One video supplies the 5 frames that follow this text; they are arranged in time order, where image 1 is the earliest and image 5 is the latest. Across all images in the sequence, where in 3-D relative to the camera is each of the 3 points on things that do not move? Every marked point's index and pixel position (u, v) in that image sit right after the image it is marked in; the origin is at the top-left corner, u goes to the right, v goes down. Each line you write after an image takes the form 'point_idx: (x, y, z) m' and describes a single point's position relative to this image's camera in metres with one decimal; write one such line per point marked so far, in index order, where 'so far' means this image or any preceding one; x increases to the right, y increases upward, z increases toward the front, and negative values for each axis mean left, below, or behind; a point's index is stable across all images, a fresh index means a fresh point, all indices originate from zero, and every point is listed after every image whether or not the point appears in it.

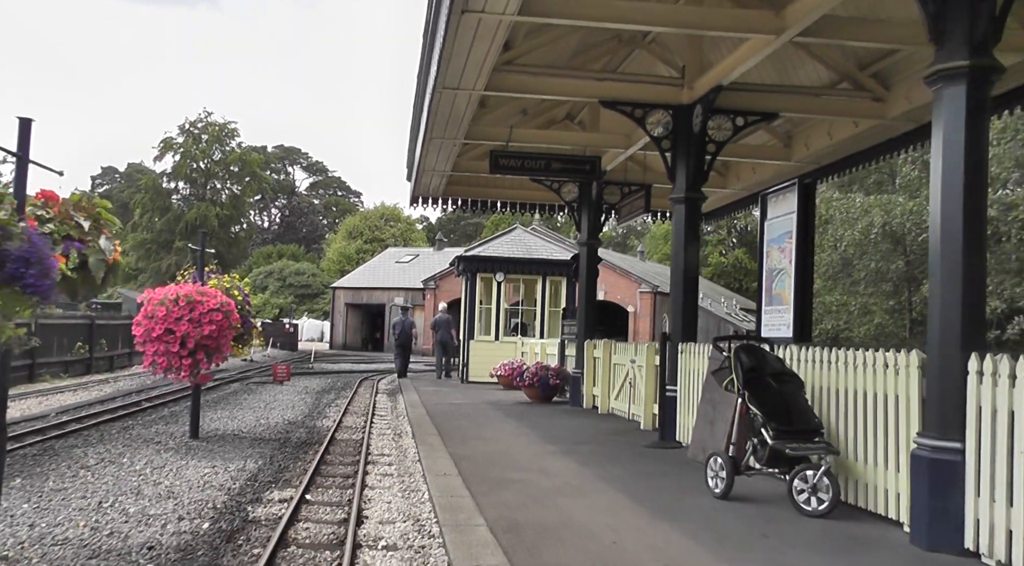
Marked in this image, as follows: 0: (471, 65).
0: (-0.5, +2.4, +9.4) m
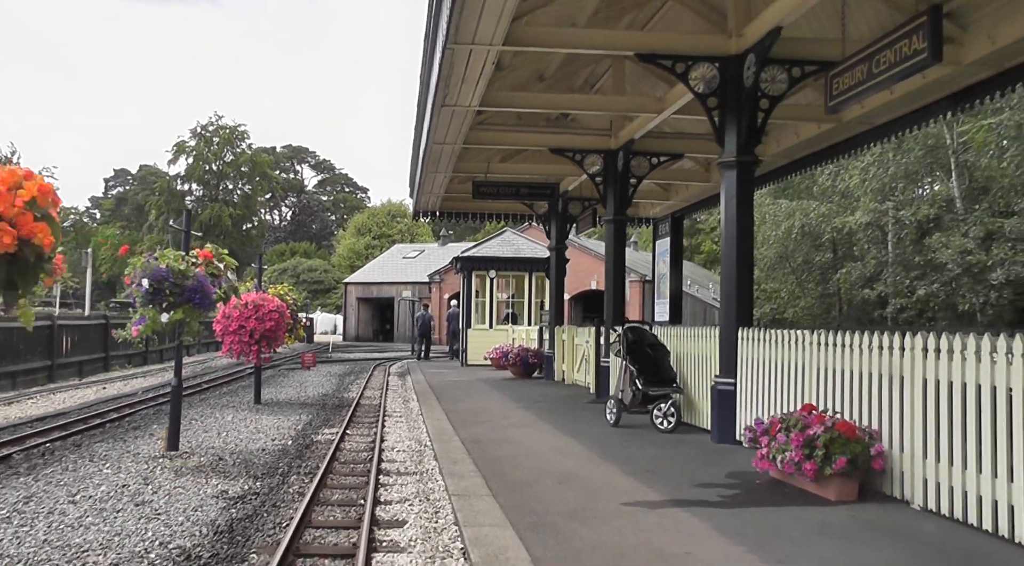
0: (-1.0, +2.3, +13.0) m
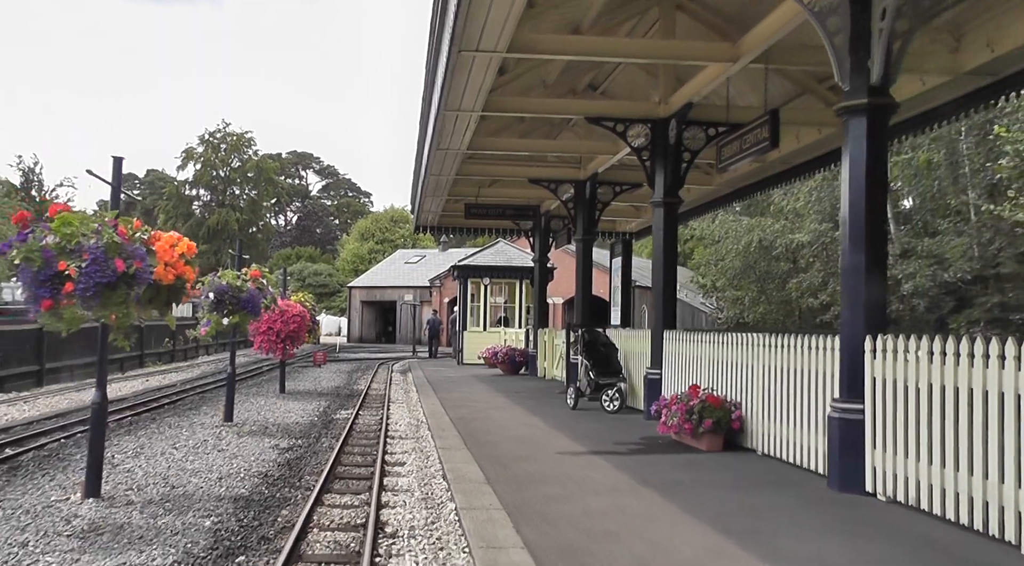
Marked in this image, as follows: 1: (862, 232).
0: (-1.3, +2.2, +15.6) m
1: (+2.7, +0.4, +6.6) m
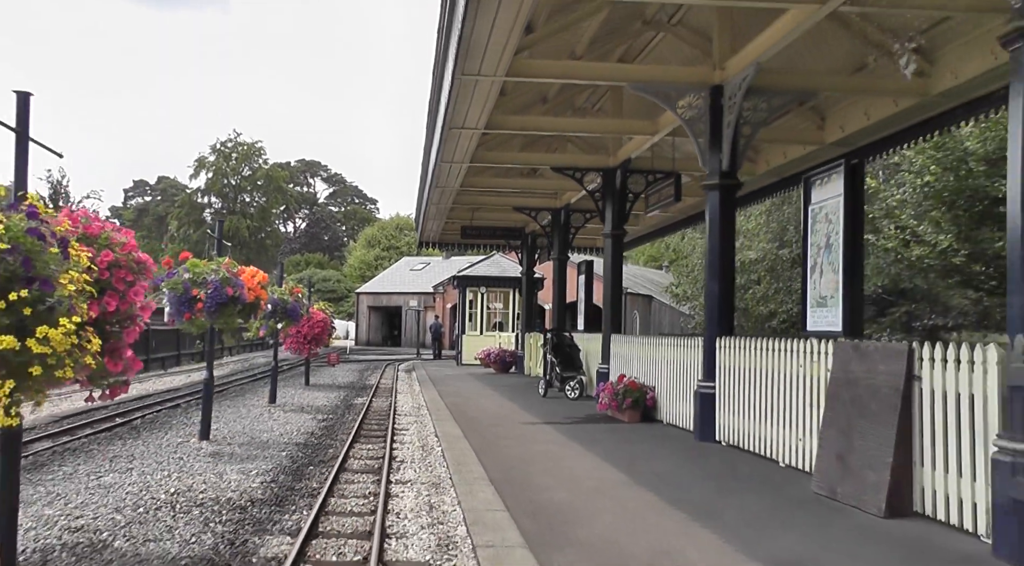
0: (-1.6, +1.9, +18.9) m
1: (+2.4, +0.2, +9.8) m
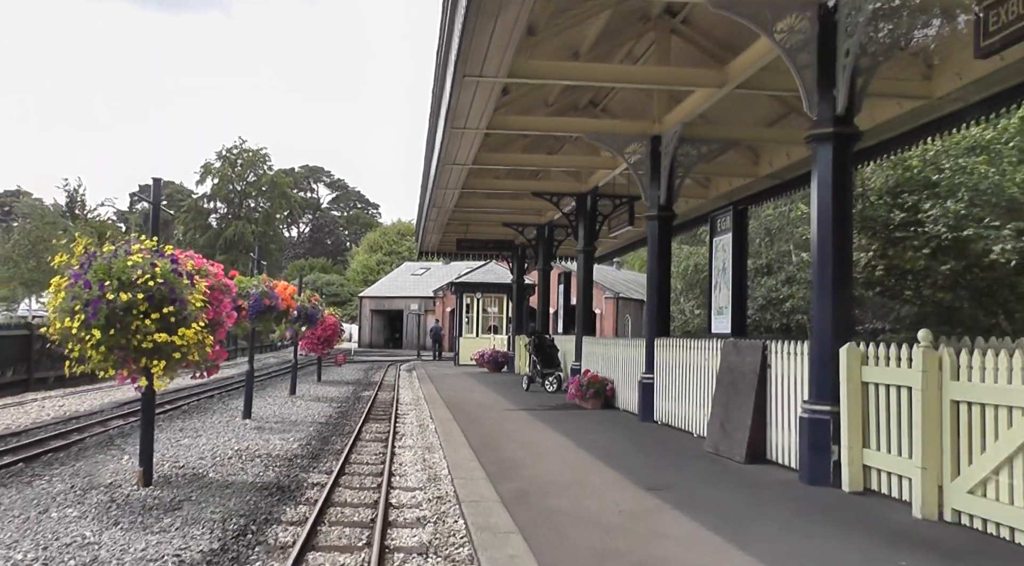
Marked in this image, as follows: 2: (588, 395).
0: (-1.8, +1.7, +21.3) m
1: (+2.1, 0.0, +12.2) m
2: (+1.3, -1.9, +14.3) m
